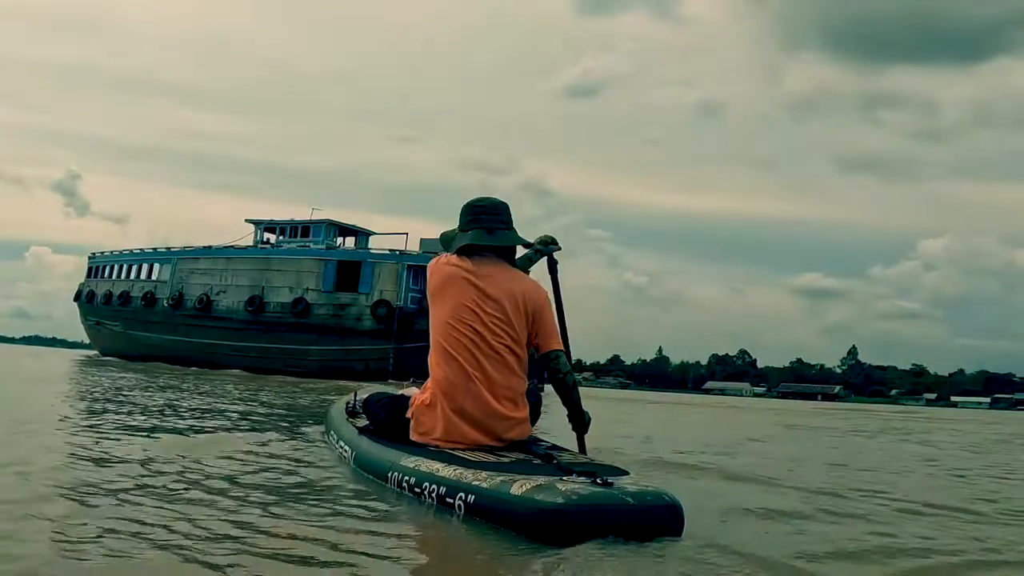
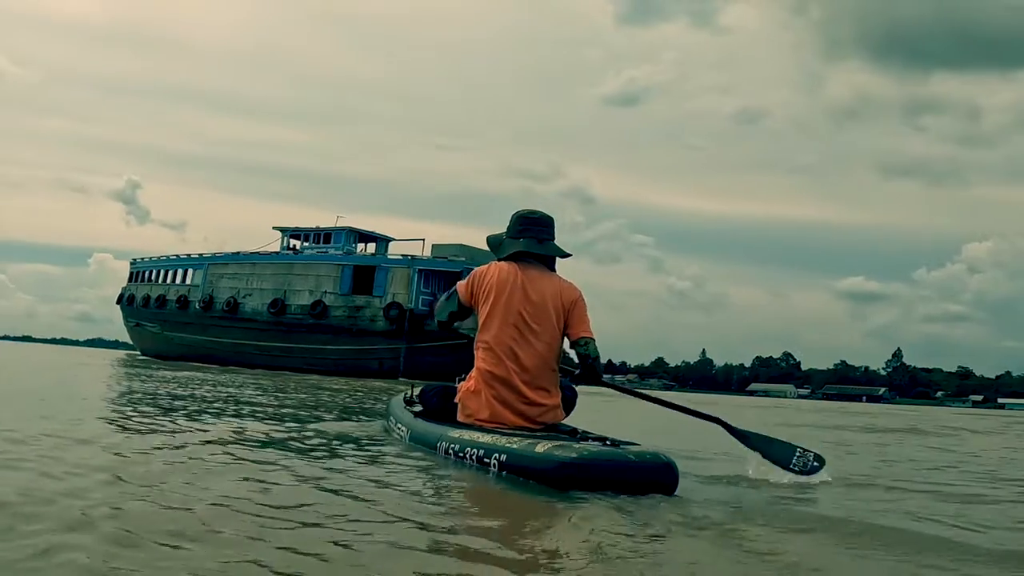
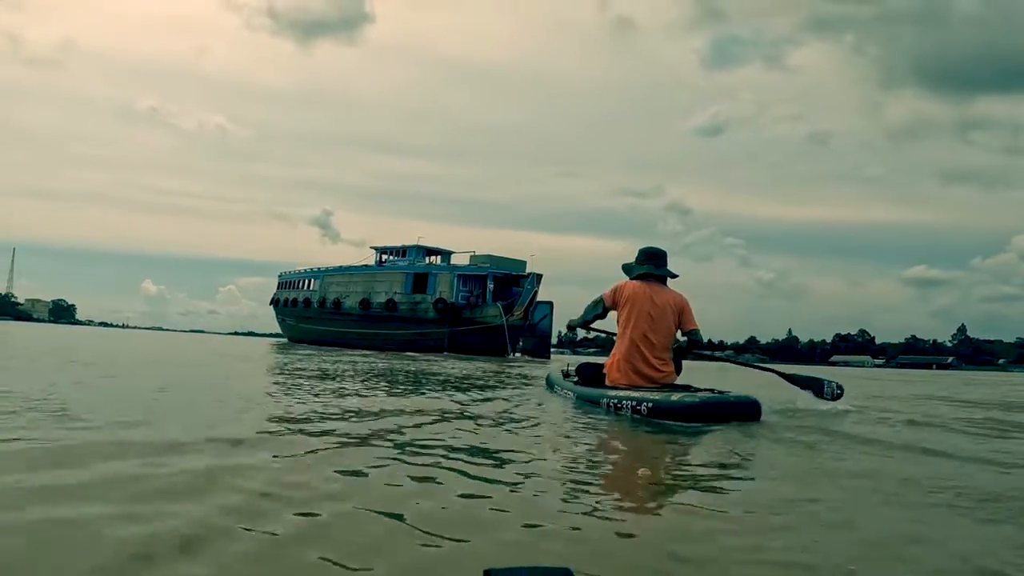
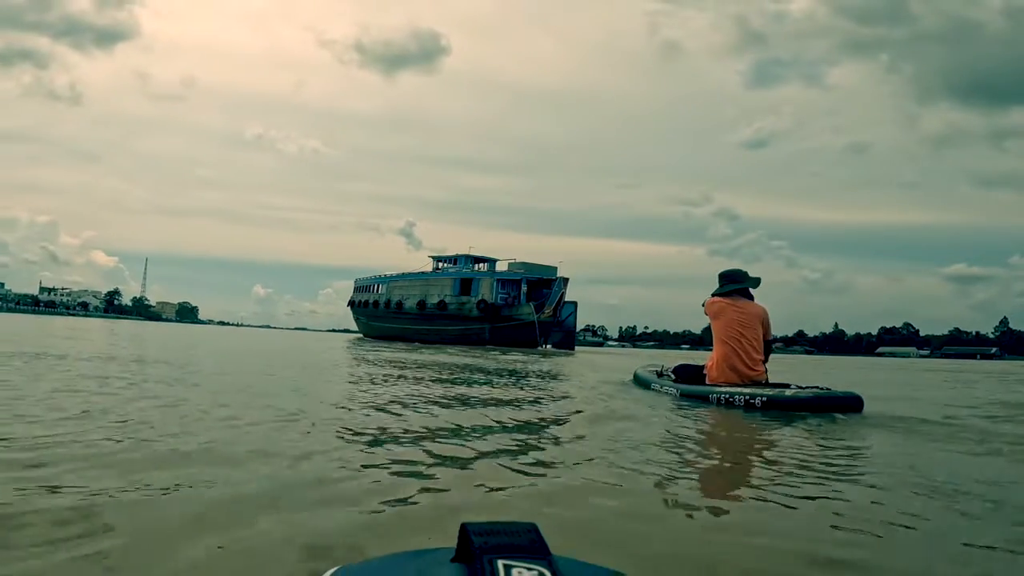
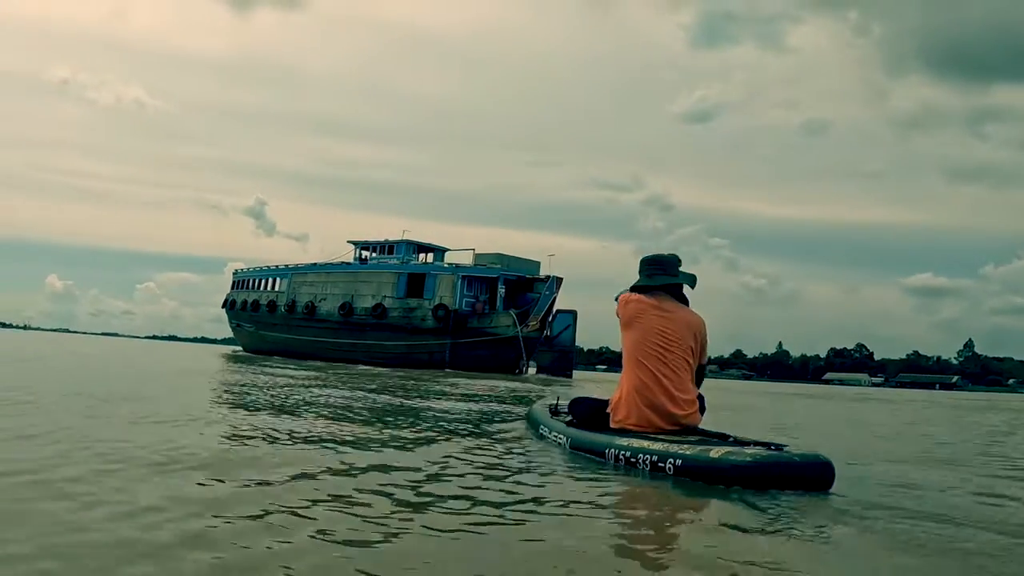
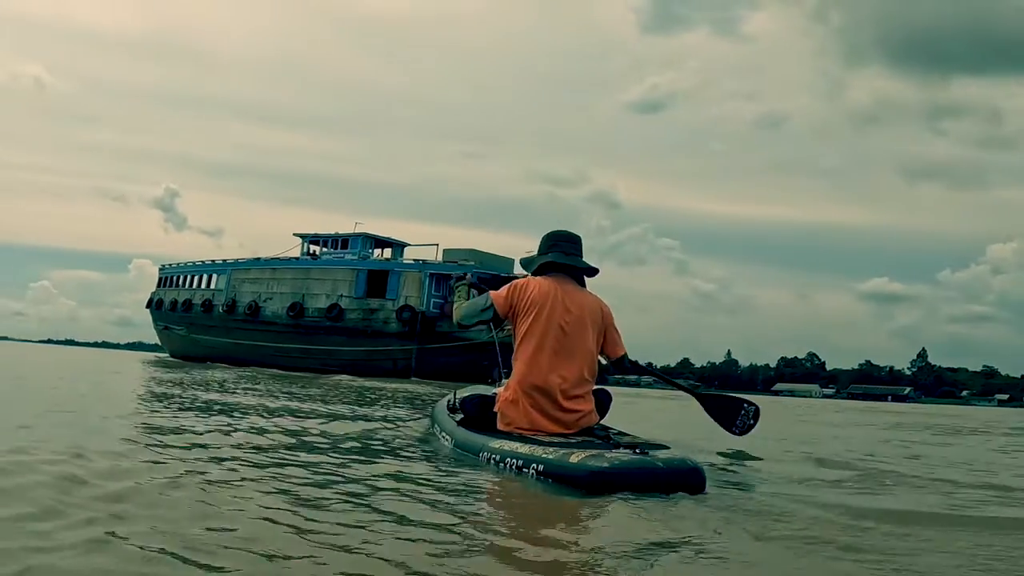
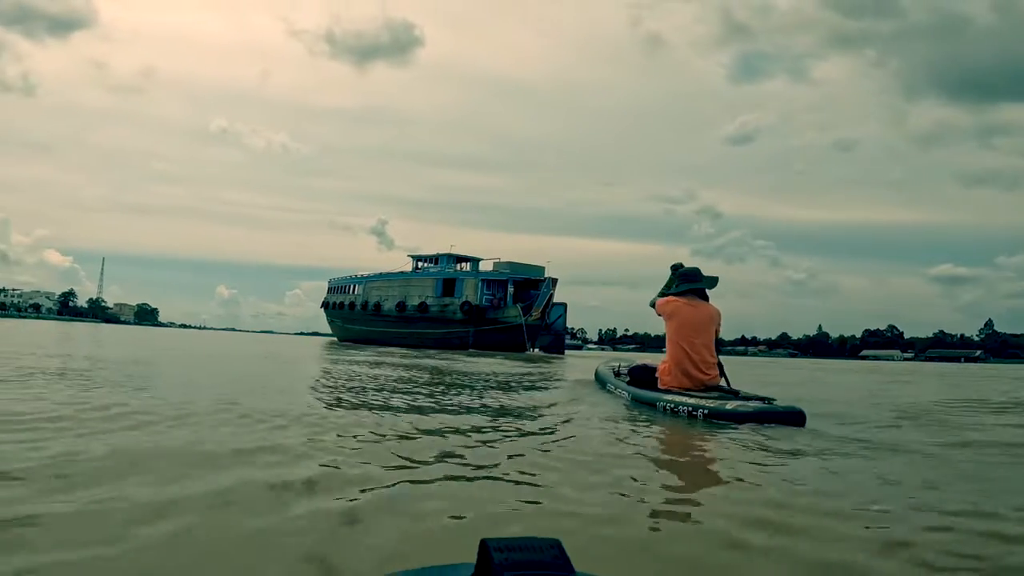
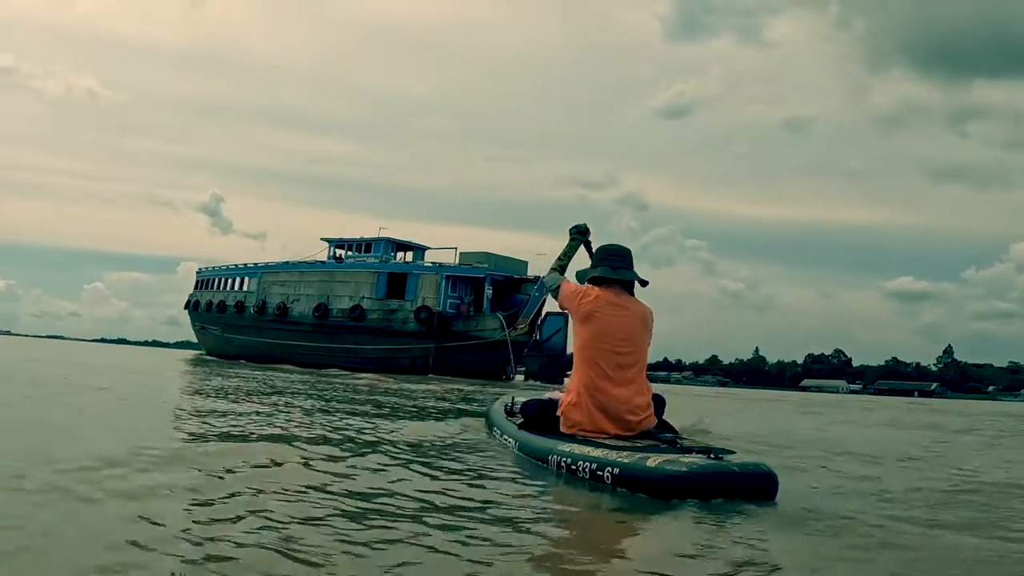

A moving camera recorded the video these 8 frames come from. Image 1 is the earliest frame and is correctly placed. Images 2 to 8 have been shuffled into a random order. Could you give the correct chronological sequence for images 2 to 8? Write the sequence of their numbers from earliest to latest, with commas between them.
2, 6, 8, 5, 3, 7, 4
